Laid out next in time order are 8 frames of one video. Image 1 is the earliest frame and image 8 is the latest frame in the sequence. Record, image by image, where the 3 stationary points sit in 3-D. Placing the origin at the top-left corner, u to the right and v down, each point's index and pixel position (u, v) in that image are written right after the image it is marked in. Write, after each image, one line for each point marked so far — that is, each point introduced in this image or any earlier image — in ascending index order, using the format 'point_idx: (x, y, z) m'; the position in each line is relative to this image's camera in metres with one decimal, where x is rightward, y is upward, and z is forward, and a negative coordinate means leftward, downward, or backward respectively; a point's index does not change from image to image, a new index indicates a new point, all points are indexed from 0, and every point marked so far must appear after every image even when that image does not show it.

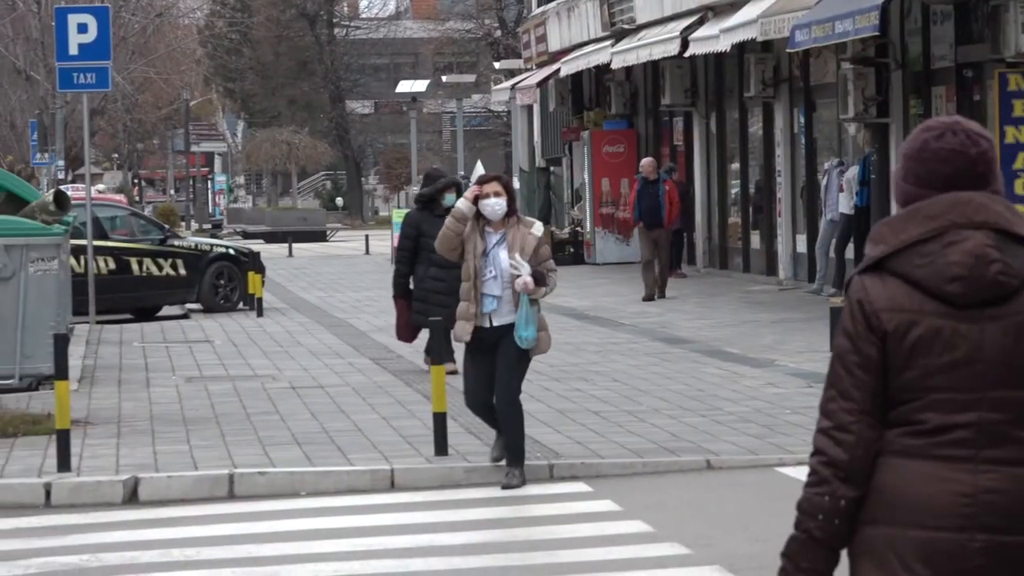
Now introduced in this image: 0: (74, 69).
0: (-2.5, +1.2, +16.2) m
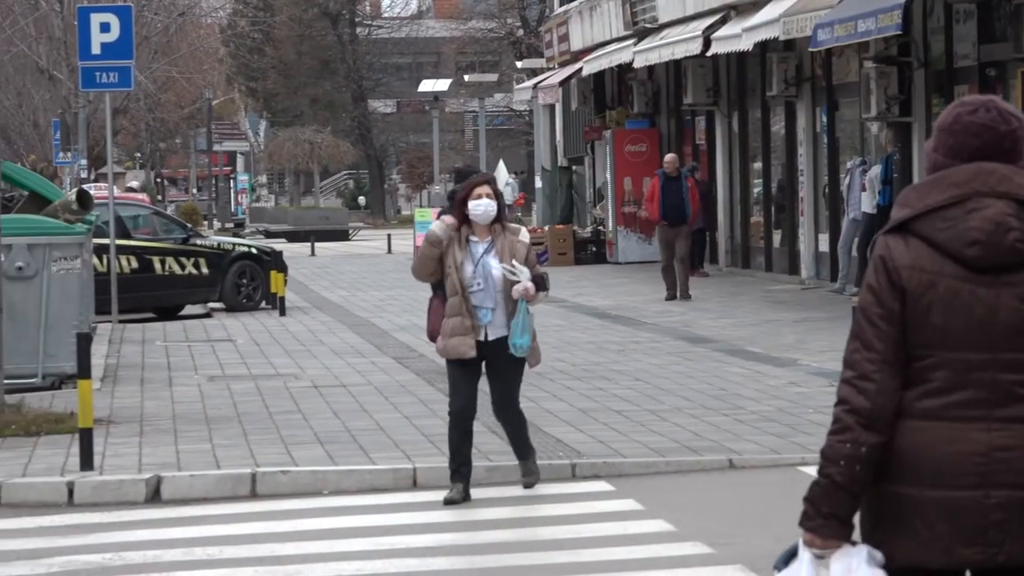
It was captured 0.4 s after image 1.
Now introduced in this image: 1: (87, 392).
0: (-2.3, +1.2, +16.2) m
1: (-1.4, -0.3, +9.7) m
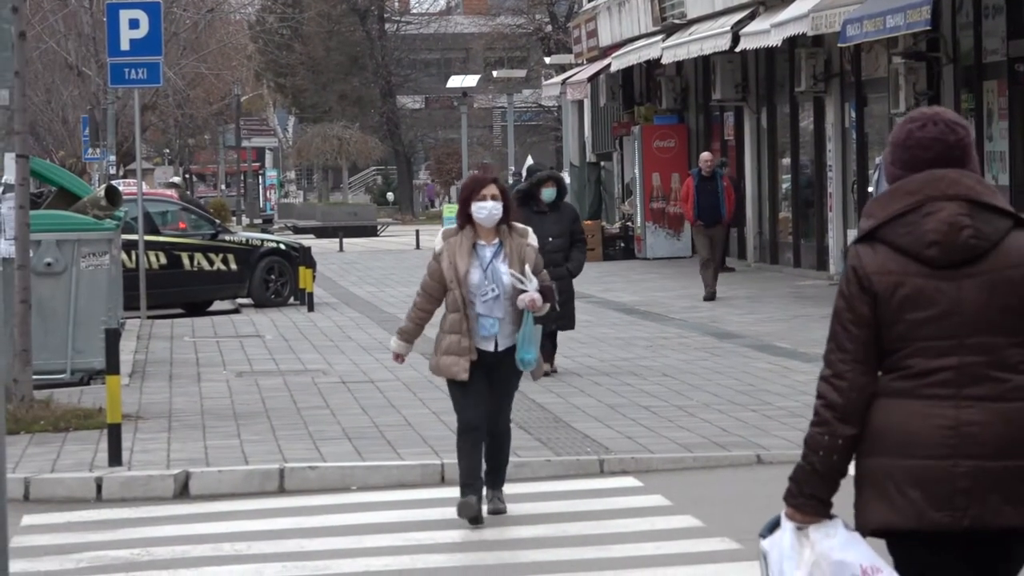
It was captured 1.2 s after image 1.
0: (-2.2, +1.3, +16.2) m
1: (-1.3, -0.3, +9.7) m
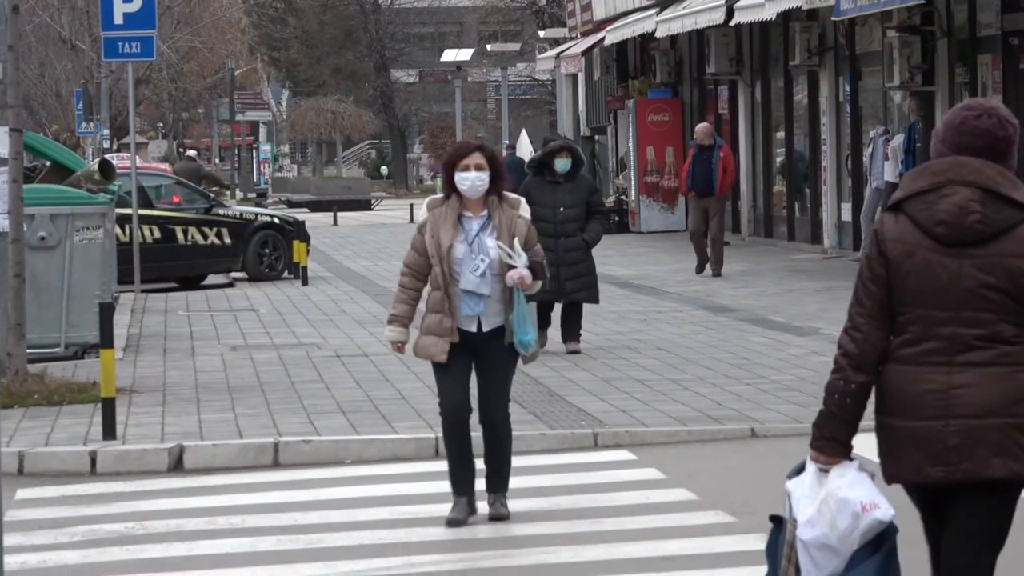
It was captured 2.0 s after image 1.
0: (-2.2, +1.4, +16.2) m
1: (-1.4, -0.2, +9.7) m
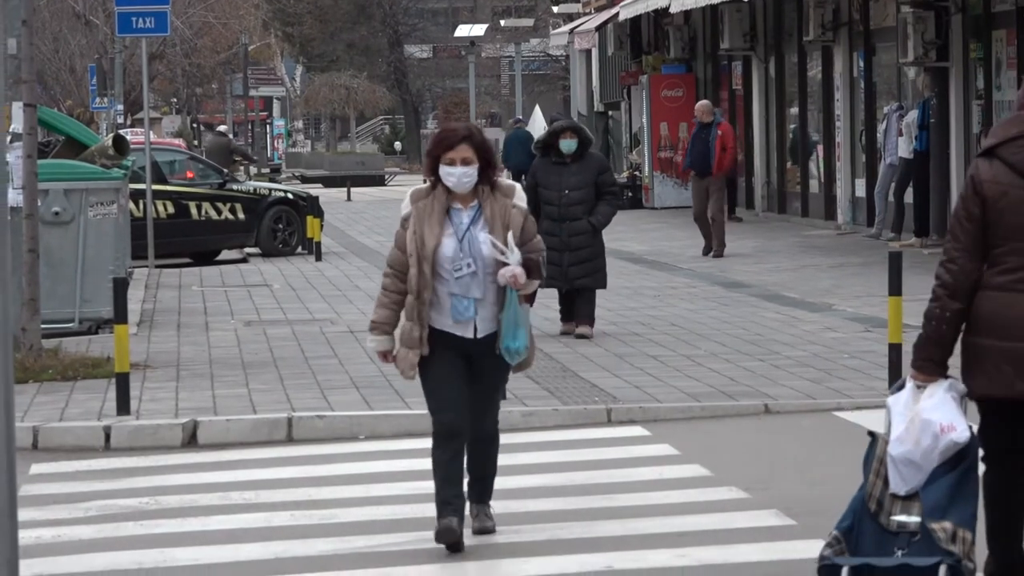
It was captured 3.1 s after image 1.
0: (-2.1, +1.5, +16.2) m
1: (-1.3, -0.2, +9.7) m
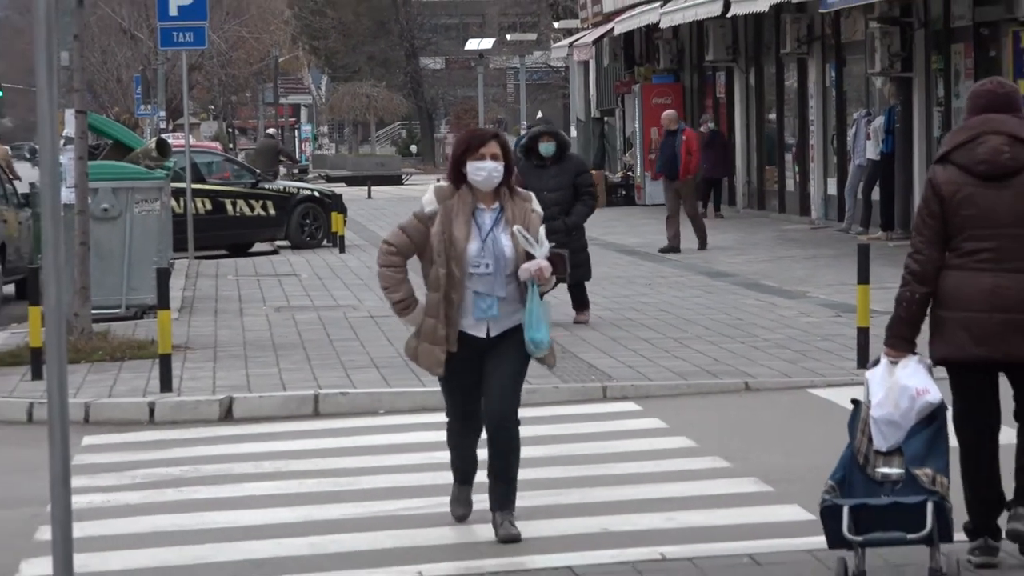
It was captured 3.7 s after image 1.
0: (-2.1, +1.6, +17.2) m
1: (-1.3, -0.1, +10.7) m
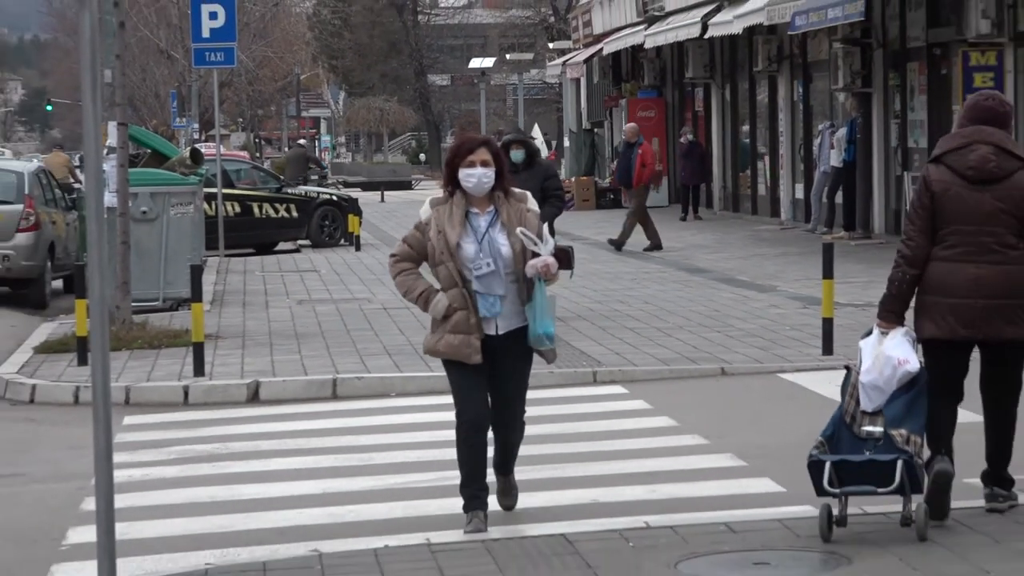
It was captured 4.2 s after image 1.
0: (-2.0, +1.6, +18.4) m
1: (-1.3, -0.1, +11.9) m
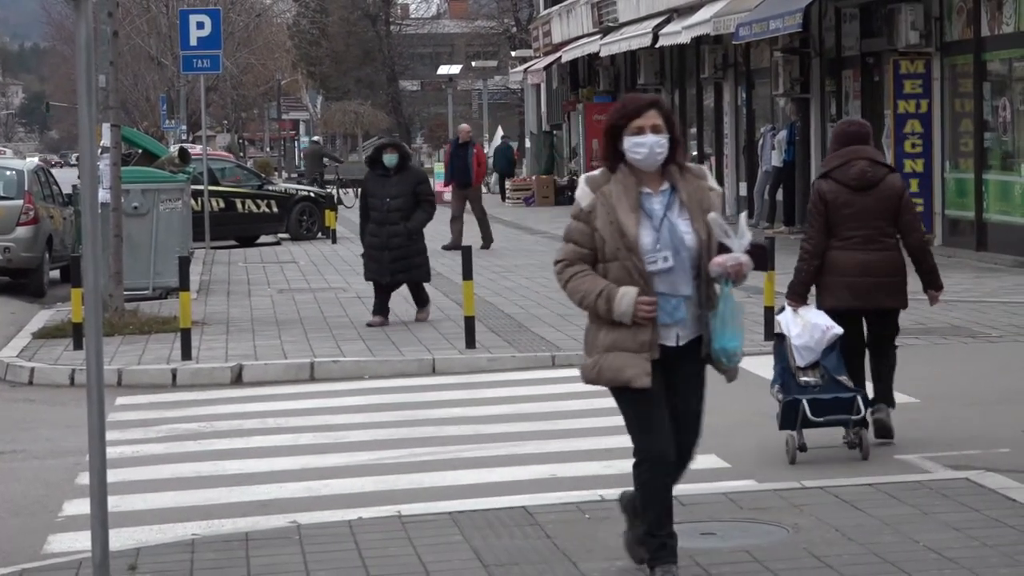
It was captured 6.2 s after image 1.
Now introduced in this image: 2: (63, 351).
0: (-2.3, +1.6, +19.3) m
1: (-1.5, -0.1, +12.8) m
2: (-2.1, -0.3, +13.4) m
